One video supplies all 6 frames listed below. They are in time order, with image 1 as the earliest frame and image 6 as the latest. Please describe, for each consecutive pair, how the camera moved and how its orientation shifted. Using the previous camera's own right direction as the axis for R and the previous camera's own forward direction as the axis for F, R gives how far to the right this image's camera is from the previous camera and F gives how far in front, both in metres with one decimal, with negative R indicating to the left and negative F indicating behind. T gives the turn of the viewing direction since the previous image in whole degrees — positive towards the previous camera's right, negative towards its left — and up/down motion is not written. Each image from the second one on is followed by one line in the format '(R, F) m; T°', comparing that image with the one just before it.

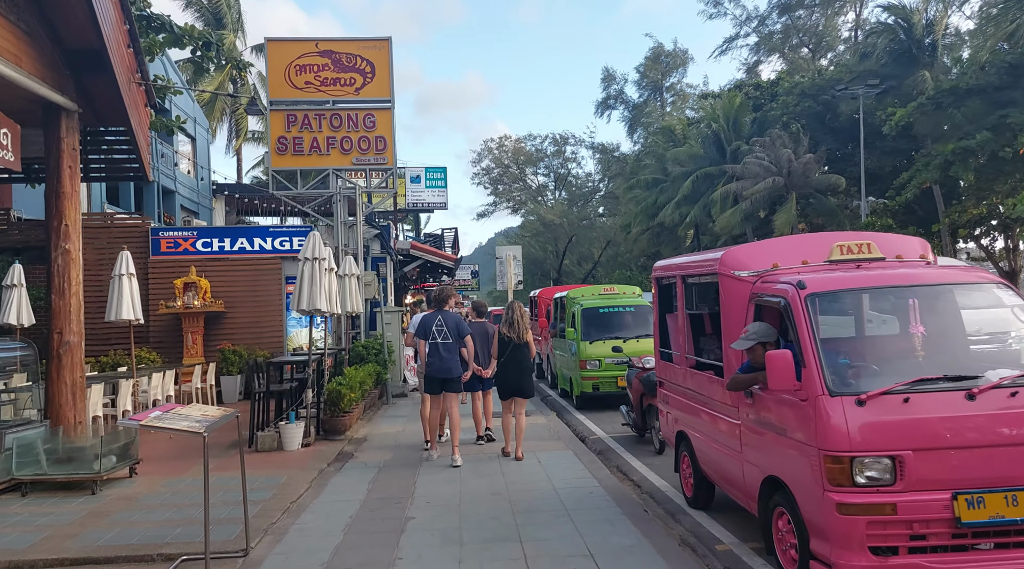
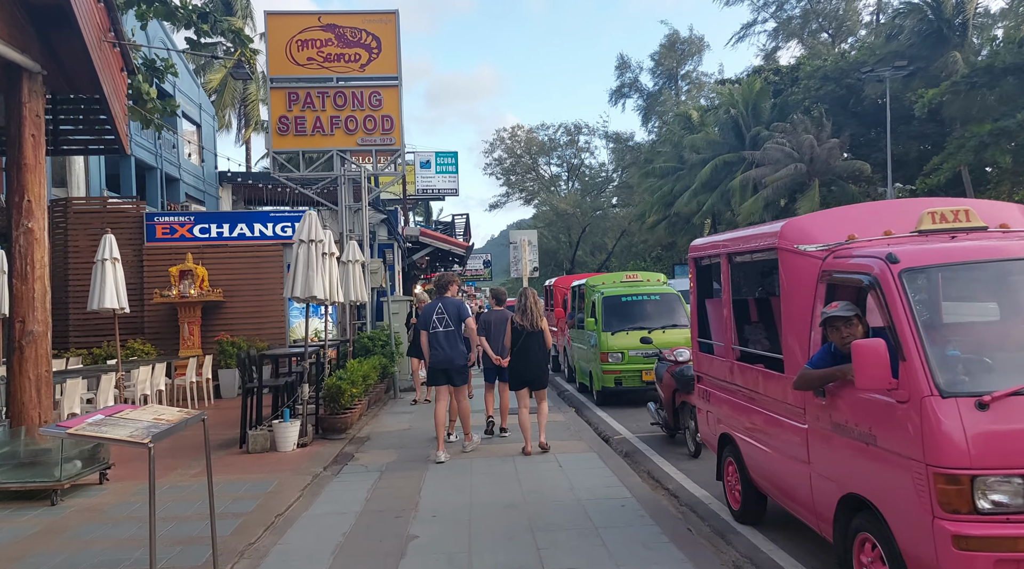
(0.0, +1.0) m; -1°
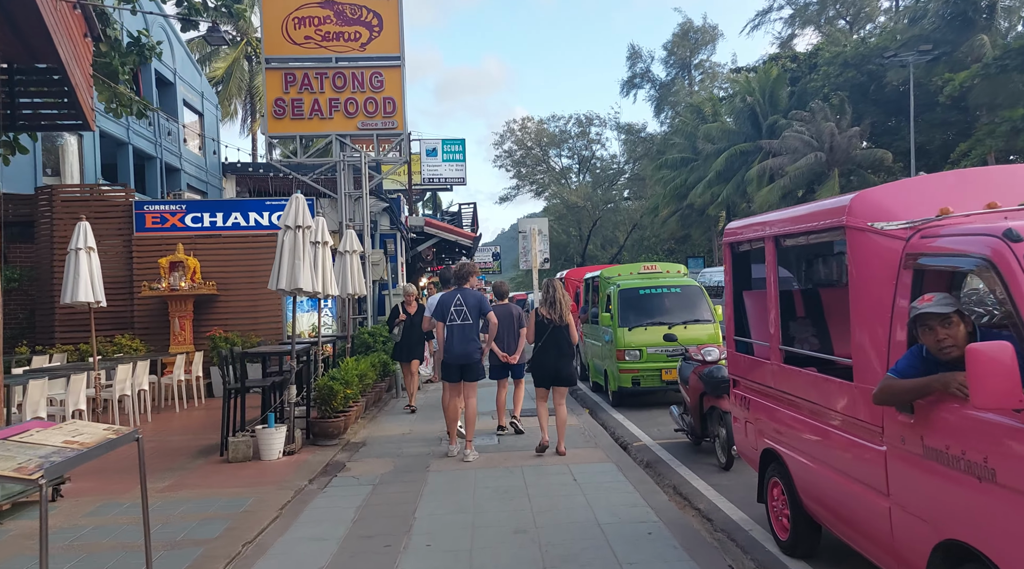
(0.0, +0.9) m; -1°
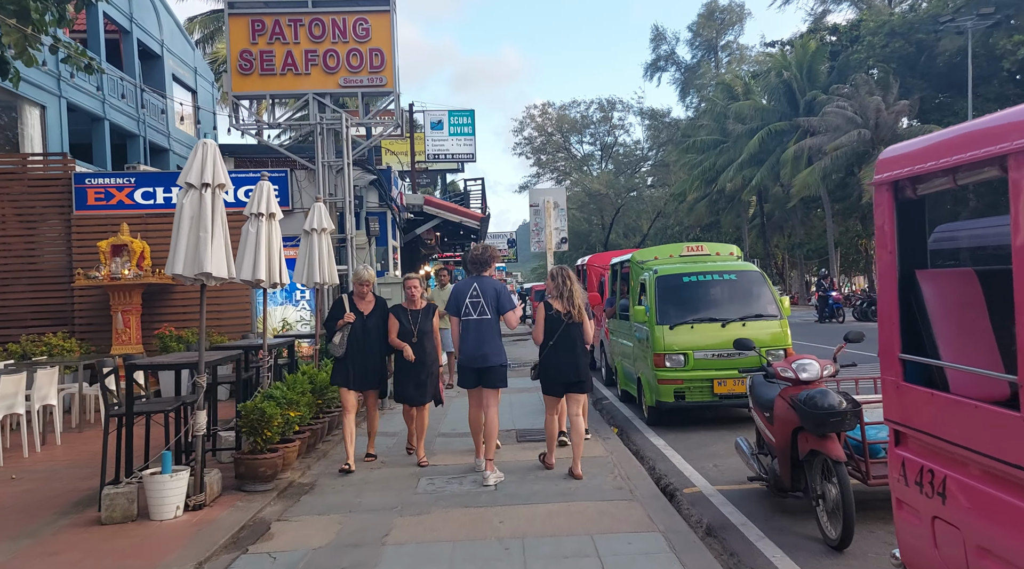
(+0.2, +2.6) m; -2°
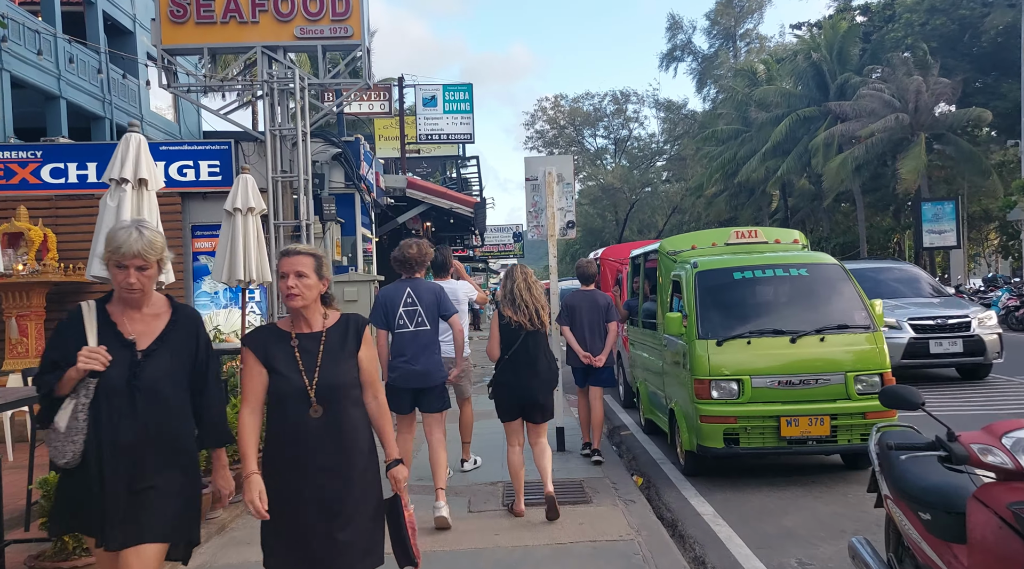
(+0.2, +2.5) m; -1°
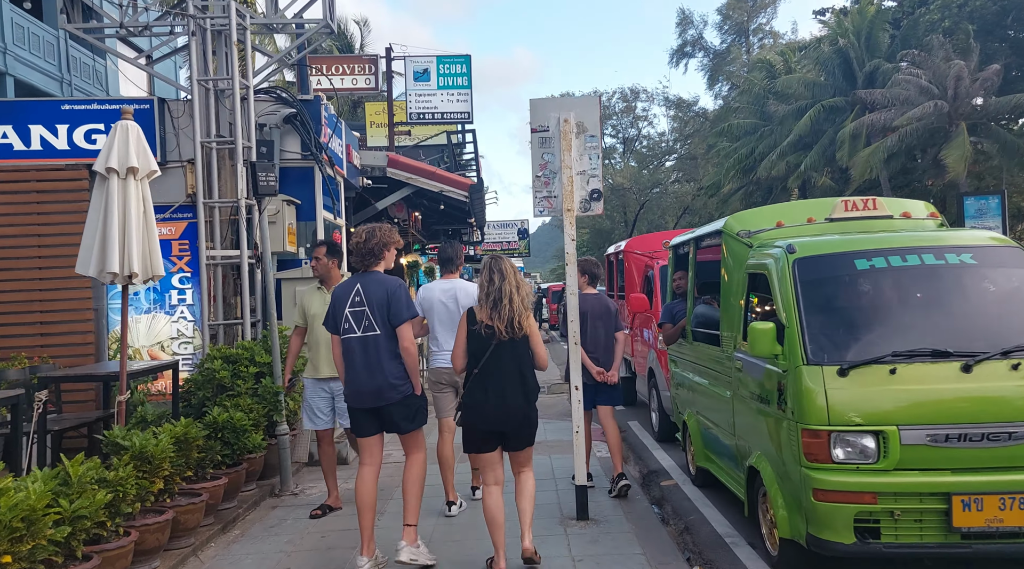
(0.0, +2.4) m; 0°
